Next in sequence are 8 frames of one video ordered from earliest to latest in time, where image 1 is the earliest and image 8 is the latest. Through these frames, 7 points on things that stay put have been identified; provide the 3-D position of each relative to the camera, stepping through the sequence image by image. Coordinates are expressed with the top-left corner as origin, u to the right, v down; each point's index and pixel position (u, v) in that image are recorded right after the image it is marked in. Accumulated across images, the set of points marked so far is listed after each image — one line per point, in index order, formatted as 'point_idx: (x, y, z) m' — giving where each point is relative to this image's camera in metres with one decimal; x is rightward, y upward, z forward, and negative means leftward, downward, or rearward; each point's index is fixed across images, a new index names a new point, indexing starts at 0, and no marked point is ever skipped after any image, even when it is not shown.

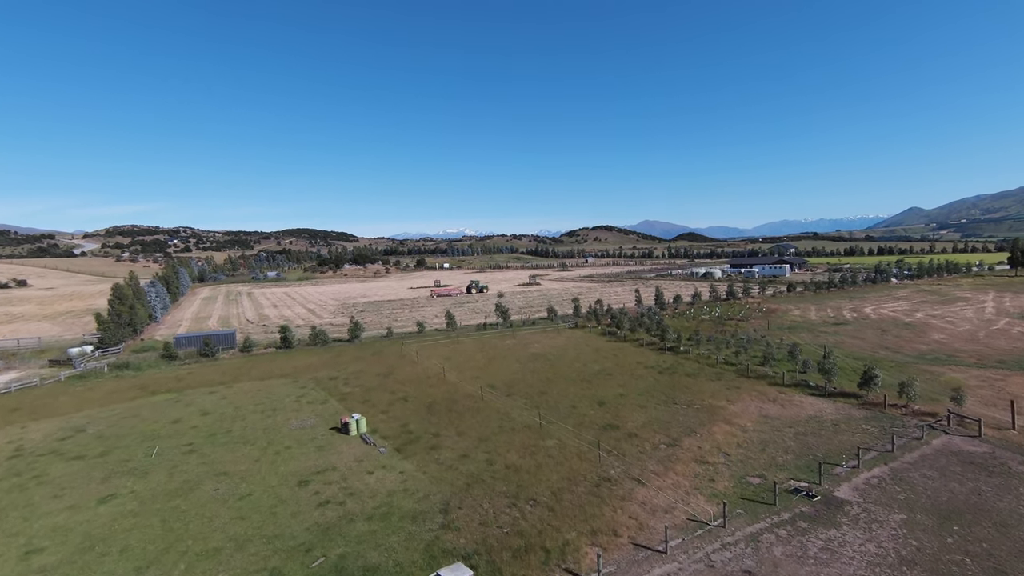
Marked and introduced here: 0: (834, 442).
0: (+10.8, -5.2, +17.1) m
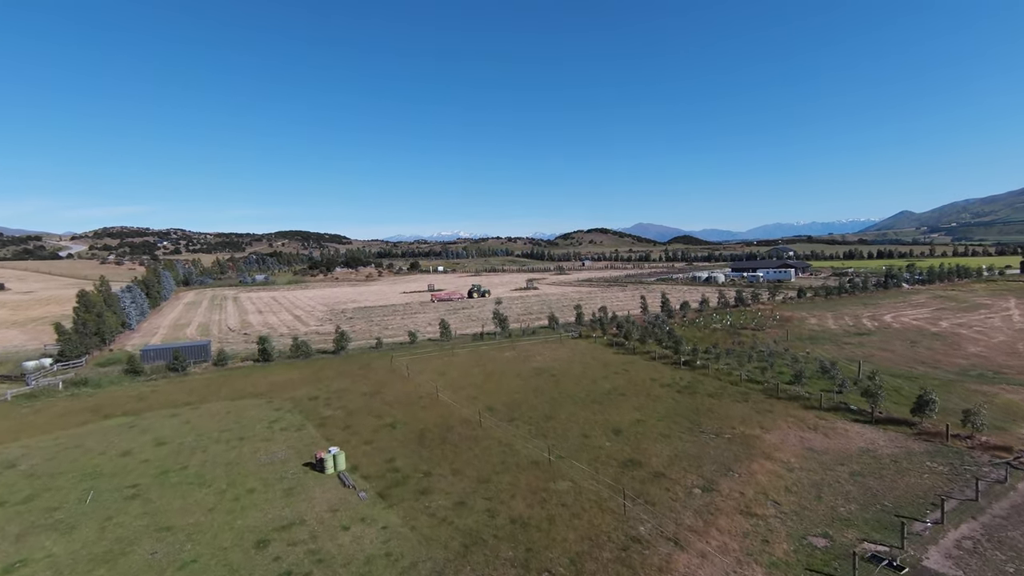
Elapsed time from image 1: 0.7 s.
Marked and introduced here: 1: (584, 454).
0: (+11.0, -5.6, +14.4) m
1: (+2.4, -5.6, +17.1) m
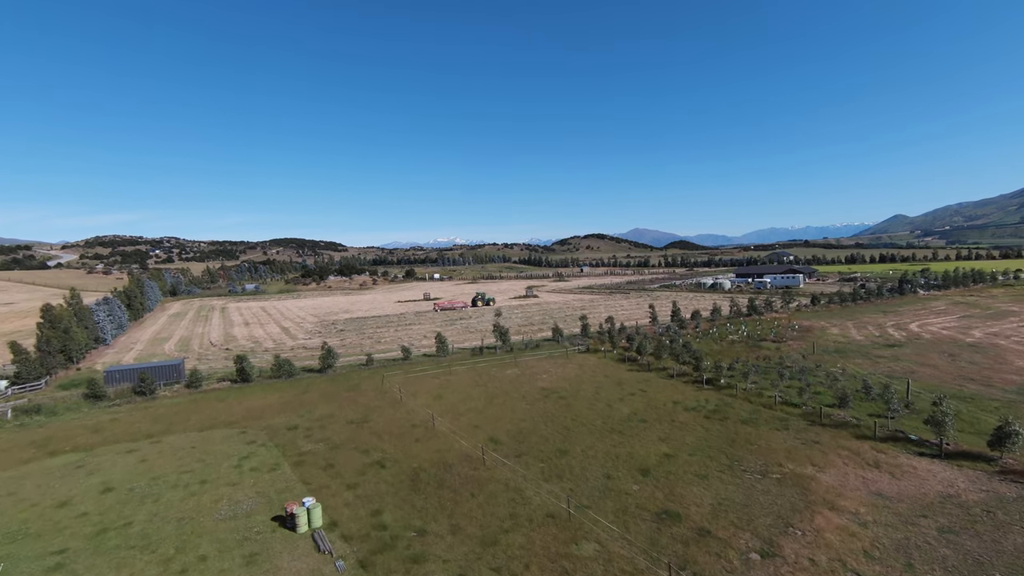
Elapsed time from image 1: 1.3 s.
0: (+11.3, -5.9, +11.6) m
1: (+2.7, -6.0, +14.3) m
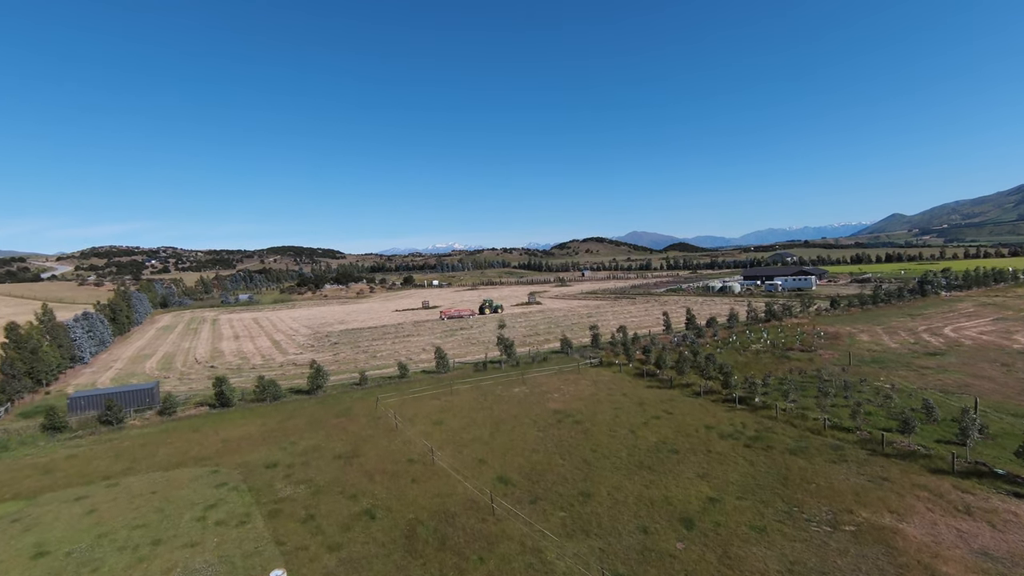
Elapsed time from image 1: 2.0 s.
0: (+11.7, -6.1, +8.9) m
1: (+3.1, -6.4, +11.5) m
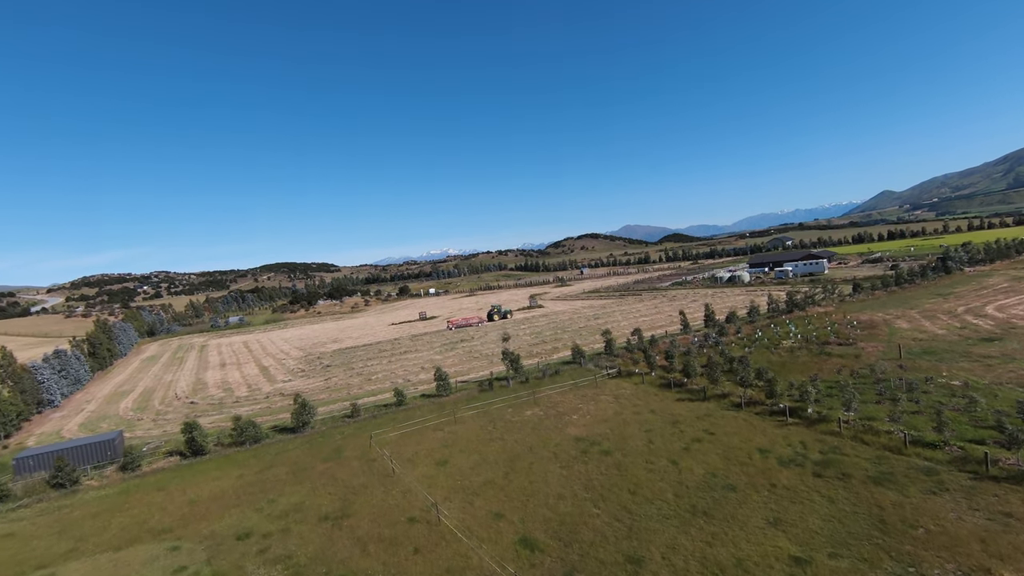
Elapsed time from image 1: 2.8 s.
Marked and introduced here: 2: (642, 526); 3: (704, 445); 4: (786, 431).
0: (+12.4, -5.8, +5.7) m
1: (+3.9, -6.6, +8.3) m
2: (+3.4, -6.3, +13.5) m
3: (+6.8, -5.6, +18.1) m
4: (+9.9, -5.1, +18.5) m
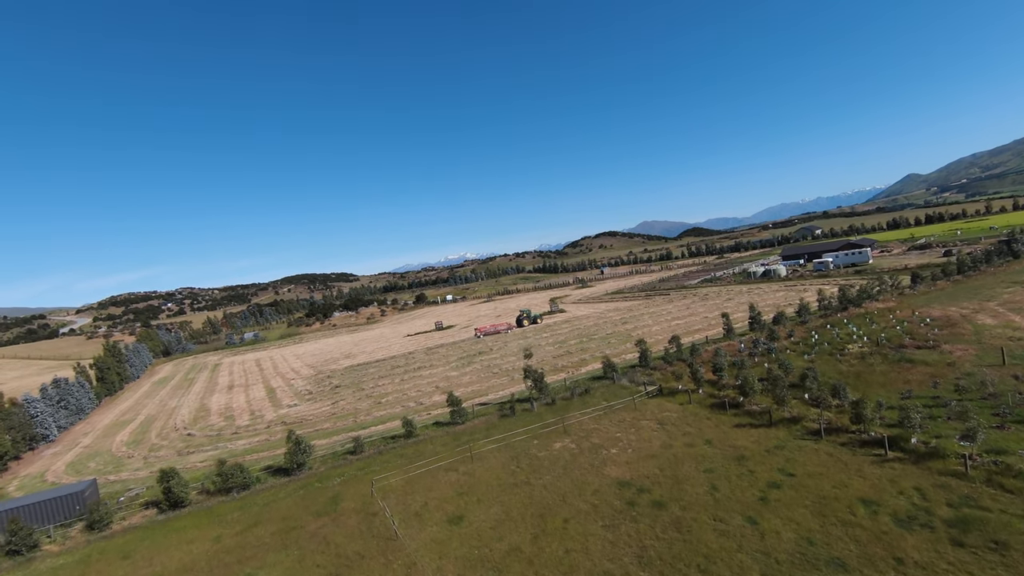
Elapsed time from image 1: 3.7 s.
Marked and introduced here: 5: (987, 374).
0: (+12.8, -5.6, +1.6) m
1: (+4.3, -6.8, +4.5) m
2: (+4.1, -6.5, +9.8) m
3: (+7.6, -5.7, +14.2) m
4: (+10.7, -5.1, +14.4) m
5: (+18.5, -3.3, +19.8) m
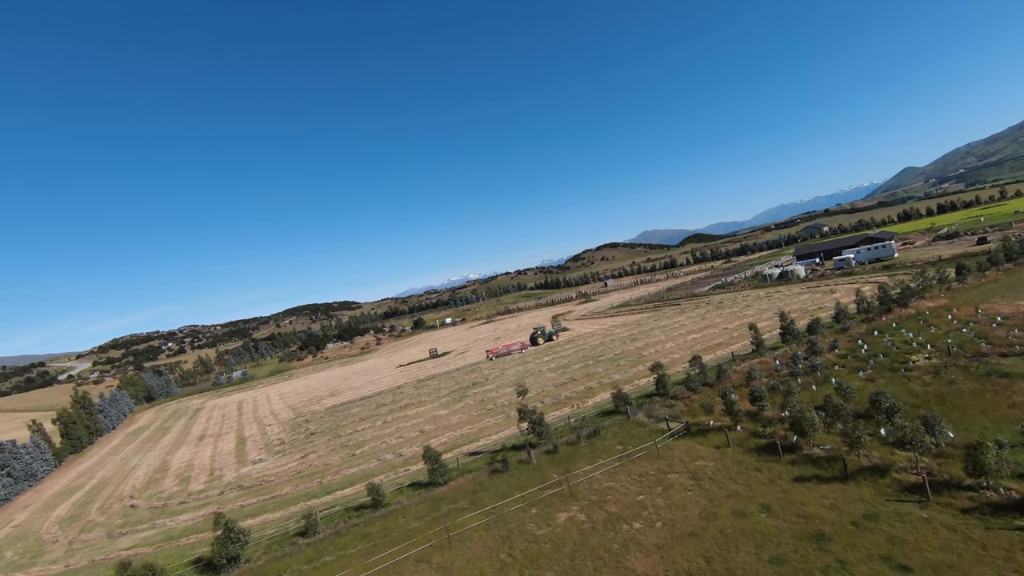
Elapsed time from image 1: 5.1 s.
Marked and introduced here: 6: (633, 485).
0: (+12.2, -5.0, -3.4) m
1: (+3.9, -6.8, -0.5) m
2: (+3.7, -6.7, +4.8) m
3: (+7.2, -5.8, +9.3) m
4: (+10.2, -5.1, +9.5) m
5: (+18.0, -3.0, +14.8) m
6: (+3.9, -6.4, +16.7) m
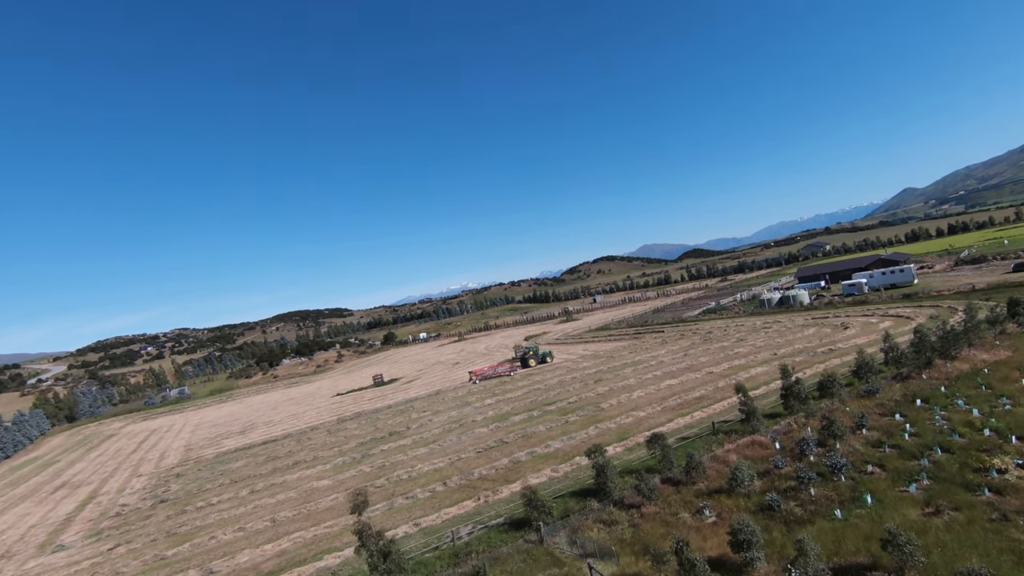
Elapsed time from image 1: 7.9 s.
0: (+7.9, -6.0, -11.9) m
1: (-0.5, -7.6, -9.0) m
2: (-0.7, -7.7, -3.7) m
3: (+2.8, -6.9, +0.8) m
4: (+5.8, -6.3, +1.0) m
5: (+13.6, -4.5, +6.4) m
6: (-0.6, -7.6, +8.2) m
